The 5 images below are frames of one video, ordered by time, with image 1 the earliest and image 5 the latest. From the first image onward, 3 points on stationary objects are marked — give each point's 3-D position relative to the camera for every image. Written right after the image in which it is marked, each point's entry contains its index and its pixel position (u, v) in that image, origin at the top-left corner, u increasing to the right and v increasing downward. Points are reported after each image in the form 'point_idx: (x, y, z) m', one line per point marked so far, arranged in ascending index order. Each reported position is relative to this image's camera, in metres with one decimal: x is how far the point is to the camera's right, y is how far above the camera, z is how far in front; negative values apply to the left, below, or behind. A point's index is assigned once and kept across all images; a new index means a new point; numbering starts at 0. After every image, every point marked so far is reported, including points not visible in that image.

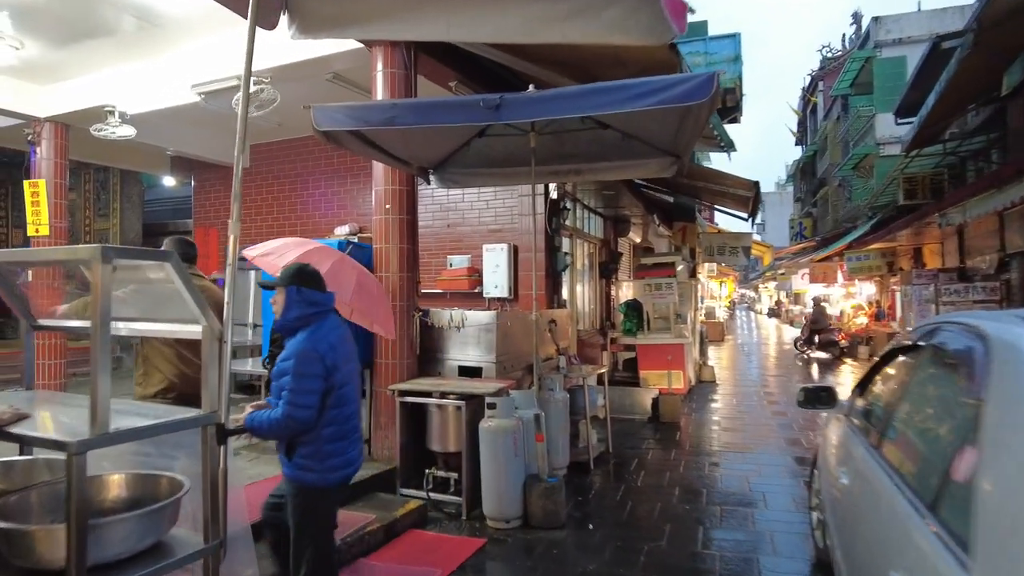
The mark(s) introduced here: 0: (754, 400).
0: (+3.7, -1.7, +9.9) m
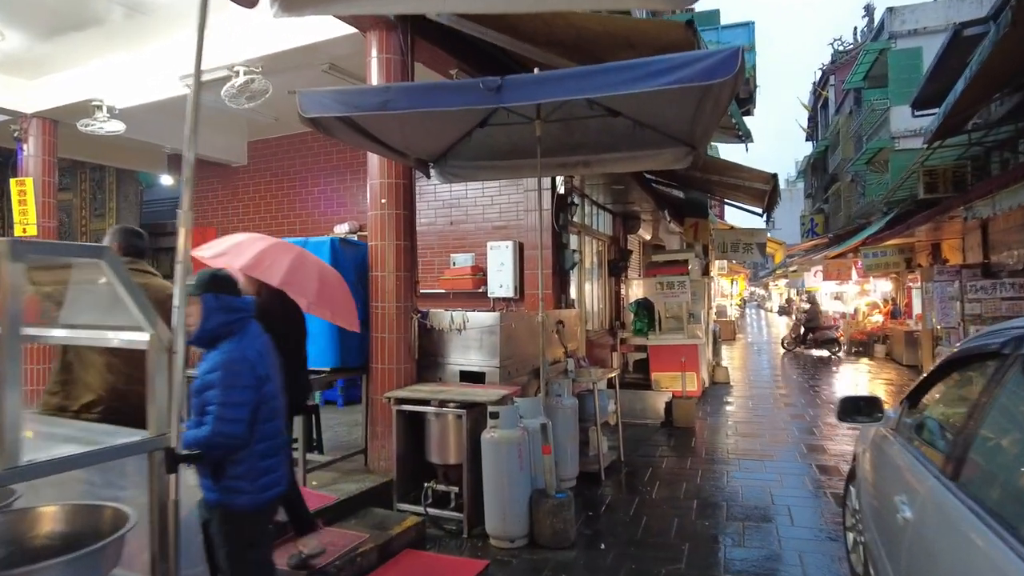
0: (+3.8, -1.7, +9.5) m
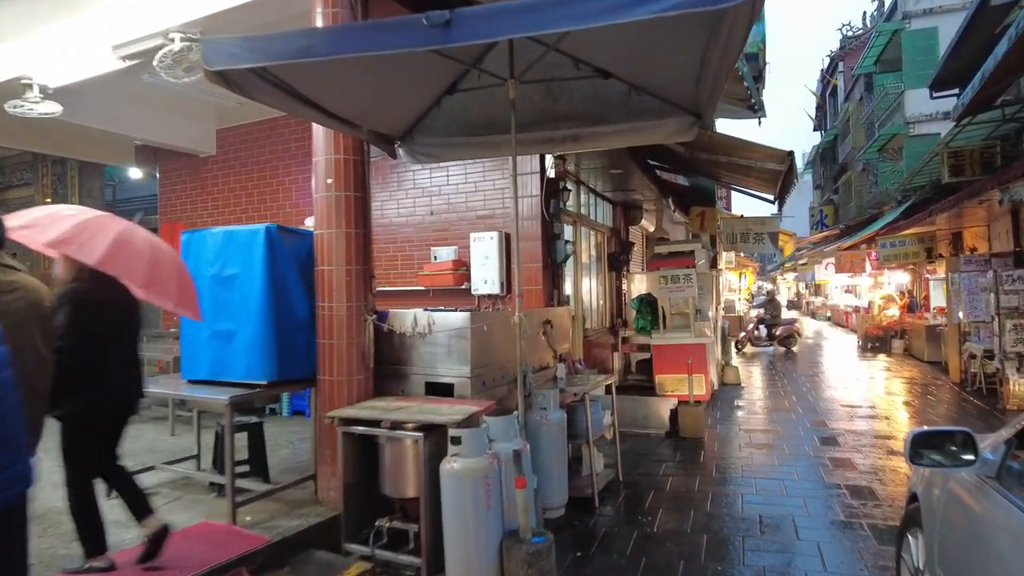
0: (+3.7, -1.6, +8.7) m
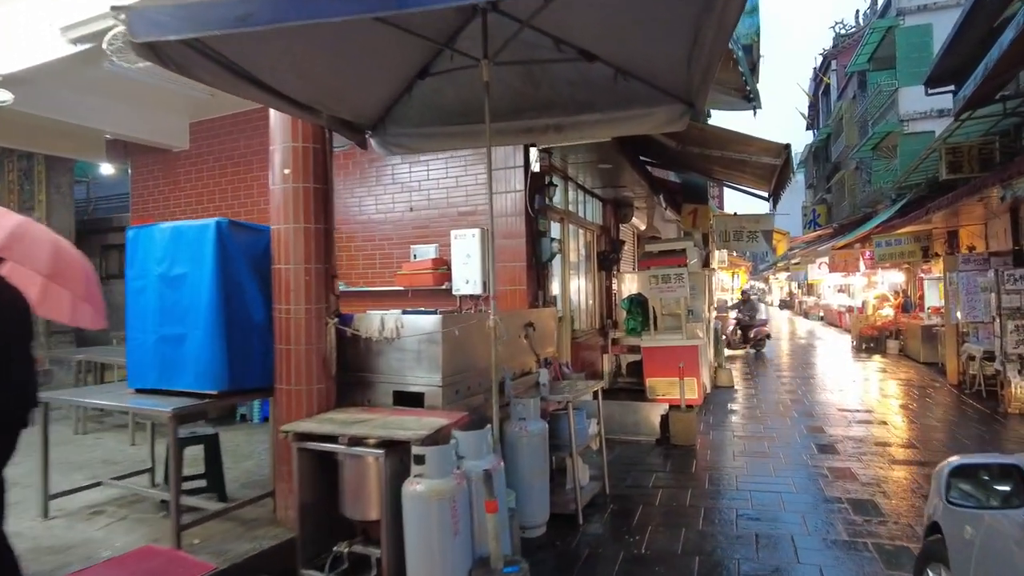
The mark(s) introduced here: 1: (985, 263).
0: (+3.5, -1.6, +8.4) m
1: (+7.4, +0.4, +10.0) m
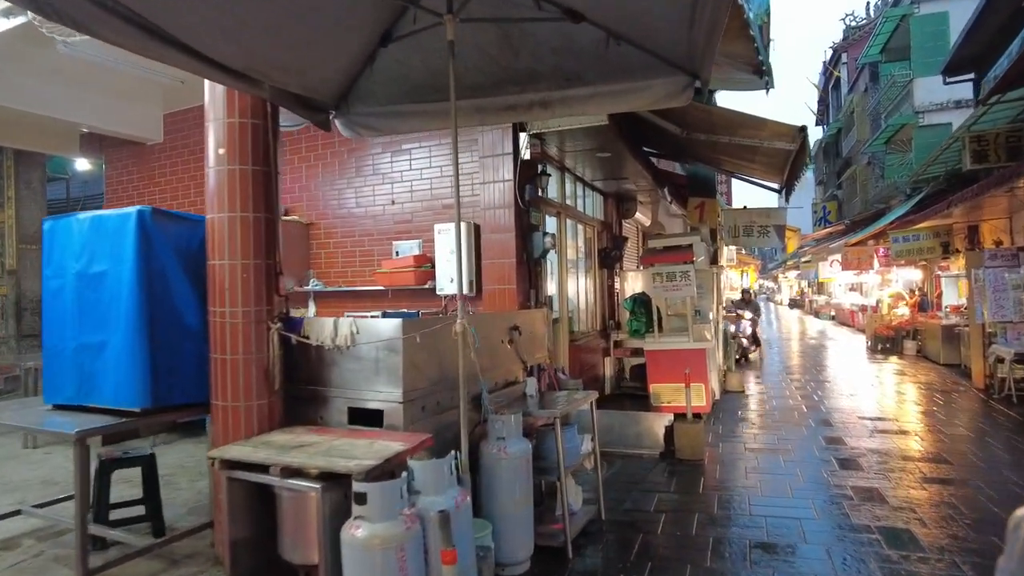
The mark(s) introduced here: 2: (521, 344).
0: (+3.4, -1.6, +7.8) m
1: (+7.3, +0.4, +9.3) m
2: (+0.1, -0.4, +4.6) m
